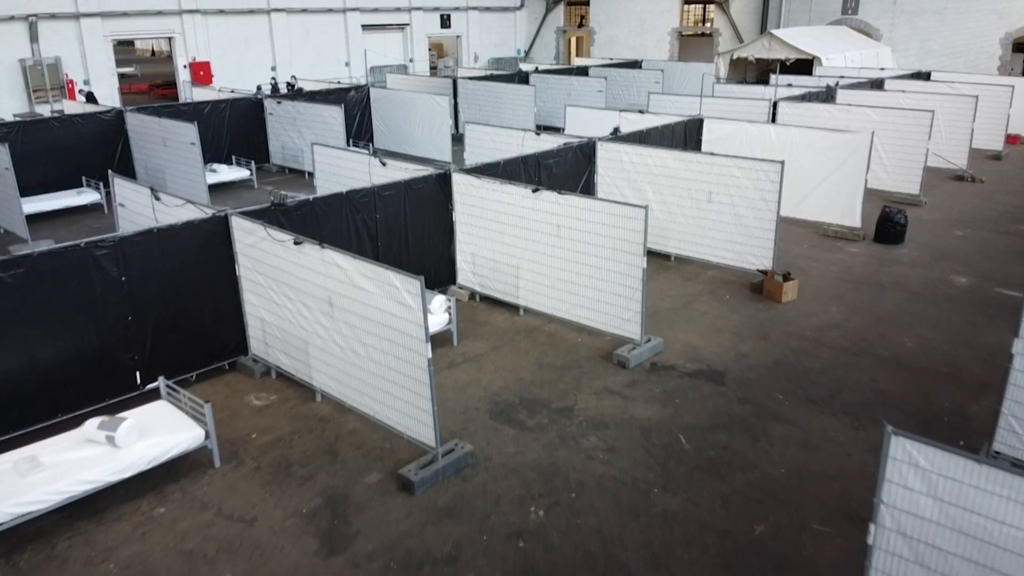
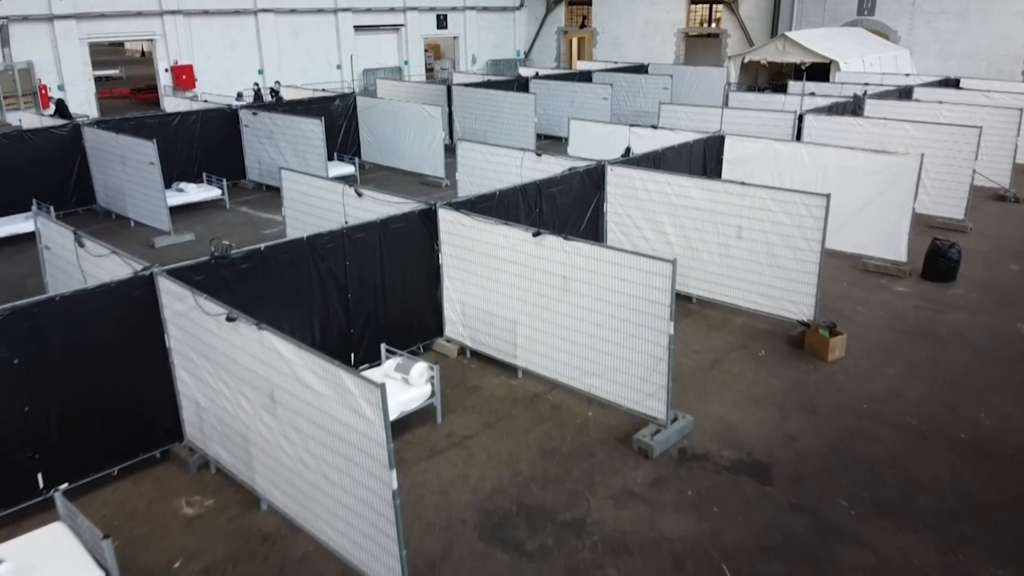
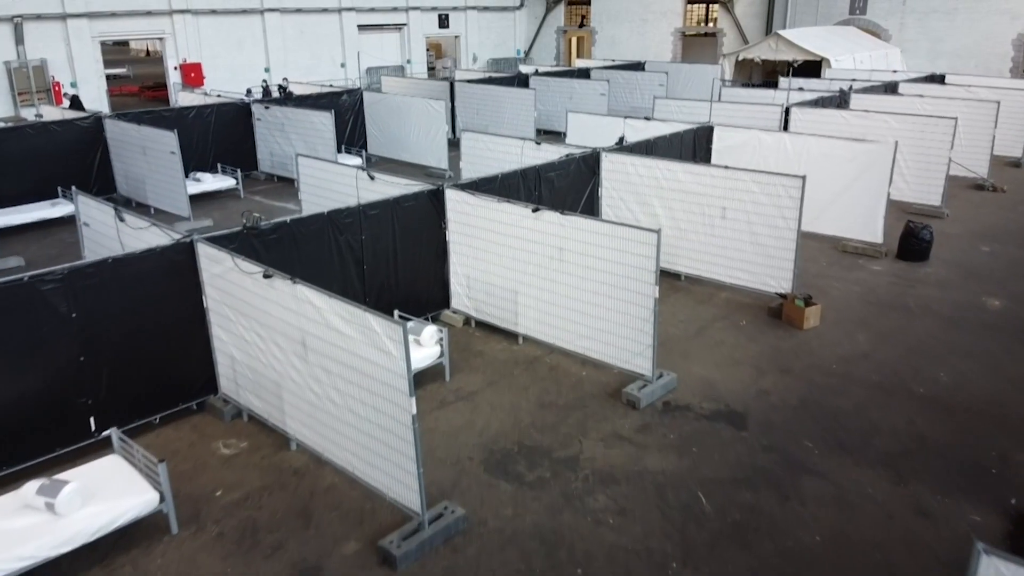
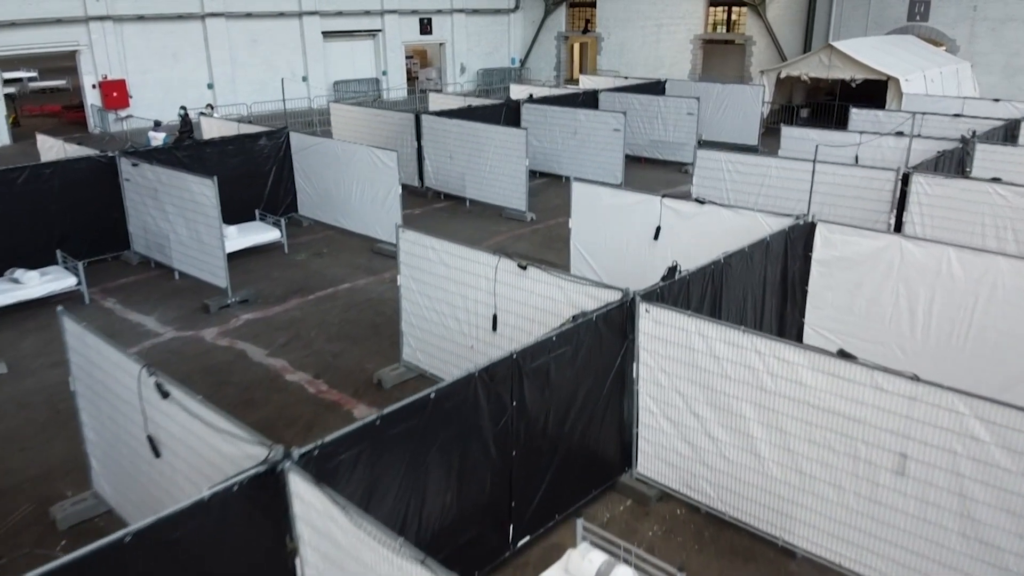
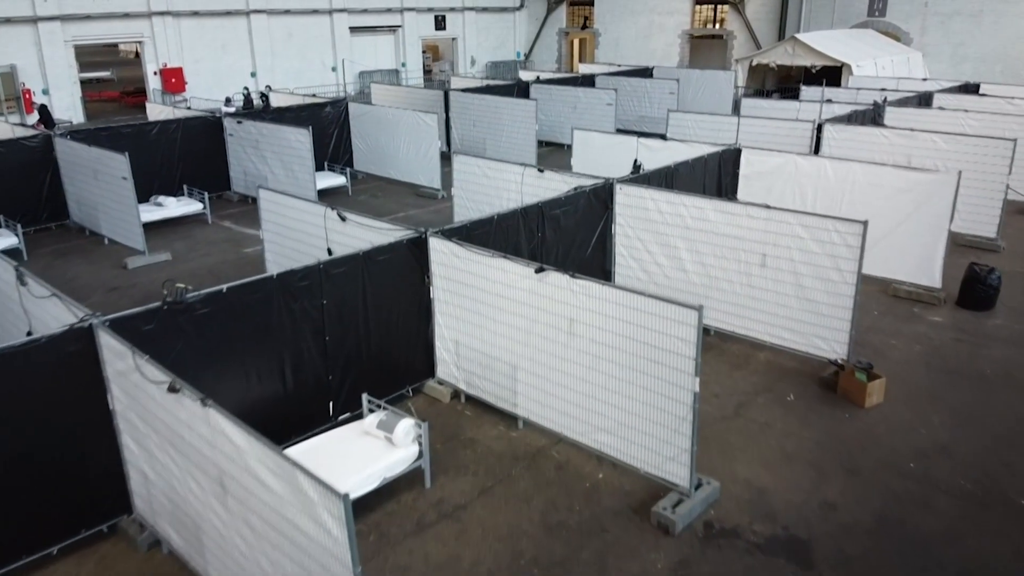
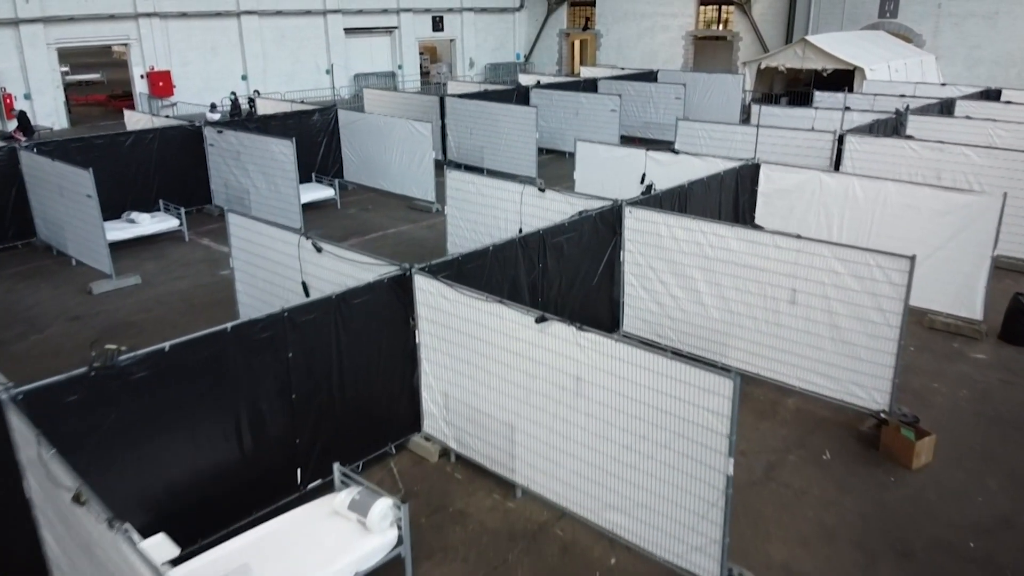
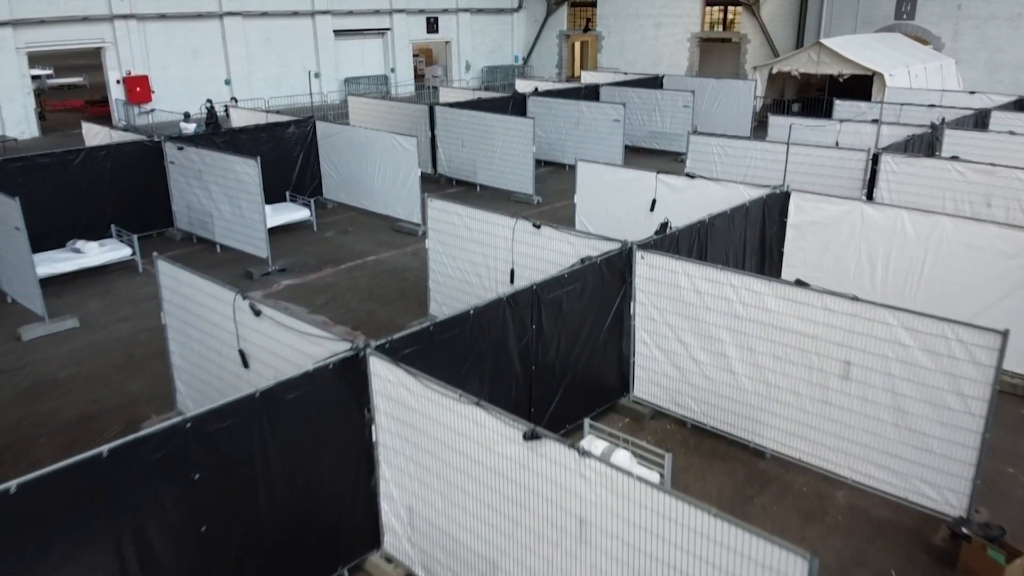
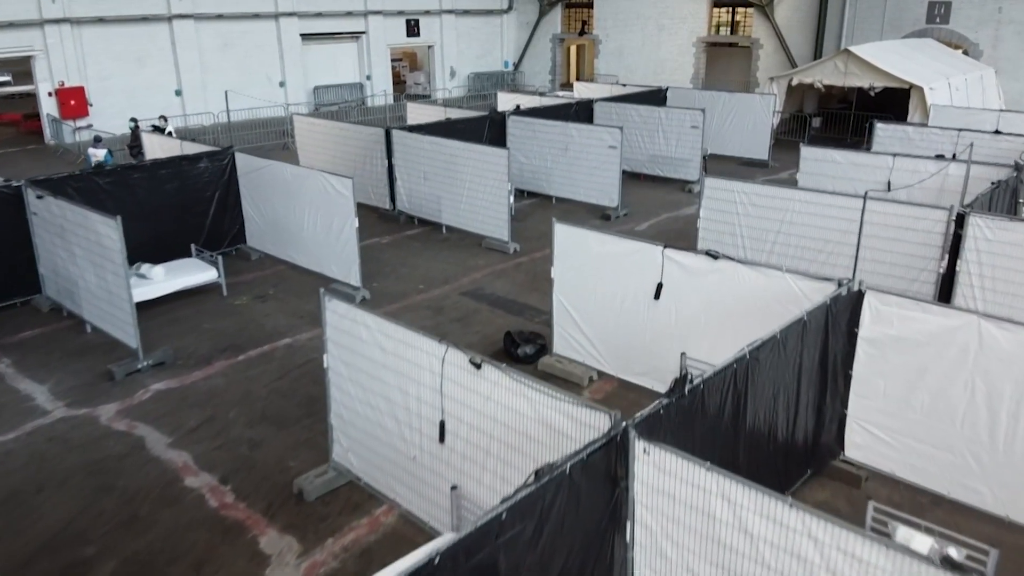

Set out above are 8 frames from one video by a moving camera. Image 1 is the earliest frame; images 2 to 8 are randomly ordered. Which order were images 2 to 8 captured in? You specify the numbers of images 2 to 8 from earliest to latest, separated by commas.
3, 2, 5, 6, 7, 4, 8
